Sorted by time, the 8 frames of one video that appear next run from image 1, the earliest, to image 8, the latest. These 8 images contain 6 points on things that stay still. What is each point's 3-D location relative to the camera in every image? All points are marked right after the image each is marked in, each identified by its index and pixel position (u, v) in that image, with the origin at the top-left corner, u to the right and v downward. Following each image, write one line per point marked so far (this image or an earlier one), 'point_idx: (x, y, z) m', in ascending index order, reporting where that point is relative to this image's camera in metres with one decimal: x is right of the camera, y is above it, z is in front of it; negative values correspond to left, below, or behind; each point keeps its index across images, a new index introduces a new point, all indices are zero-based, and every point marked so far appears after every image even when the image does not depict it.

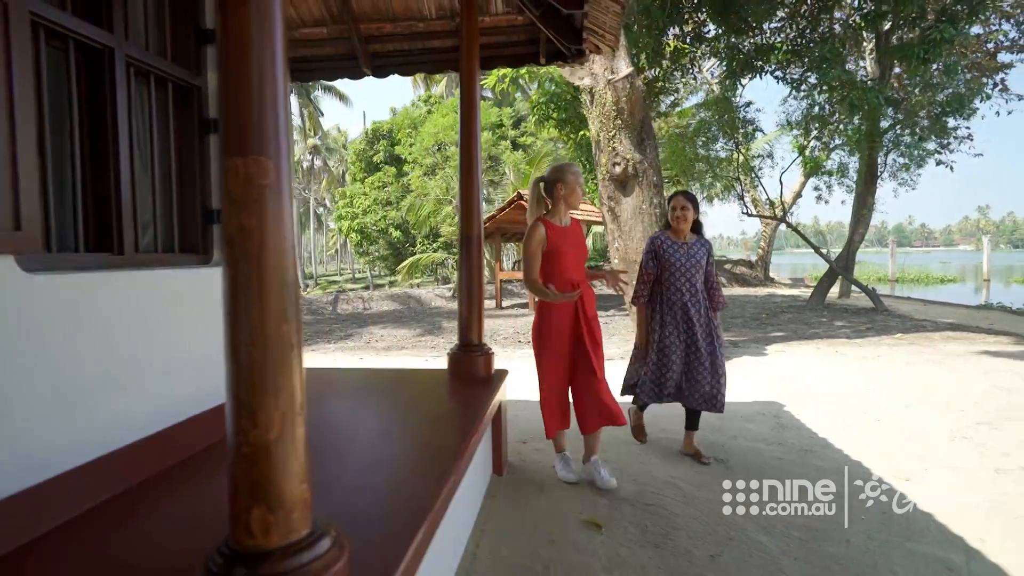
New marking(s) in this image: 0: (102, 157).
0: (-1.3, +0.4, +1.8) m
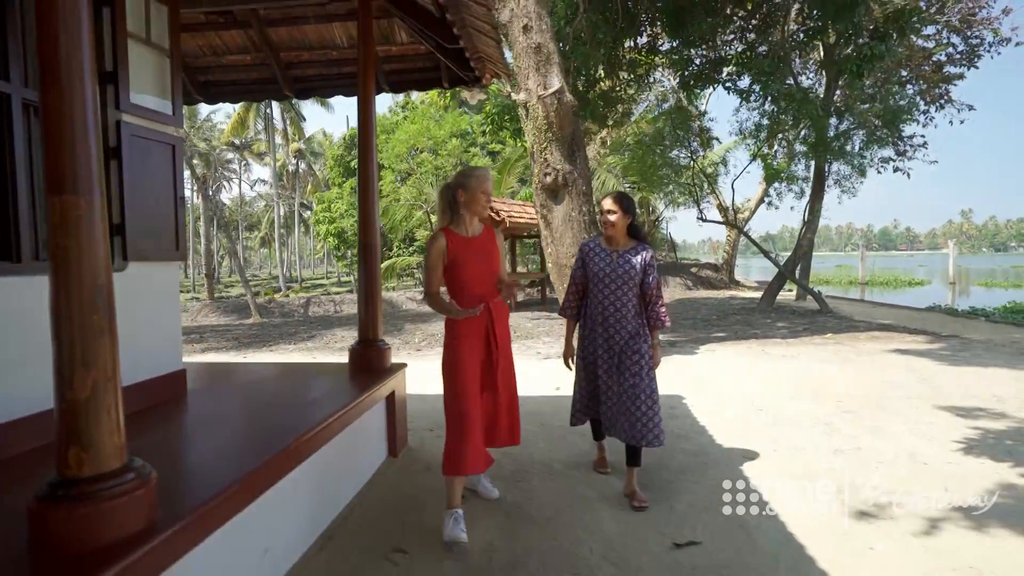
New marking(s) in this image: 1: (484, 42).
0: (-2.0, +0.4, +2.2) m
1: (-0.2, +1.6, +3.7) m
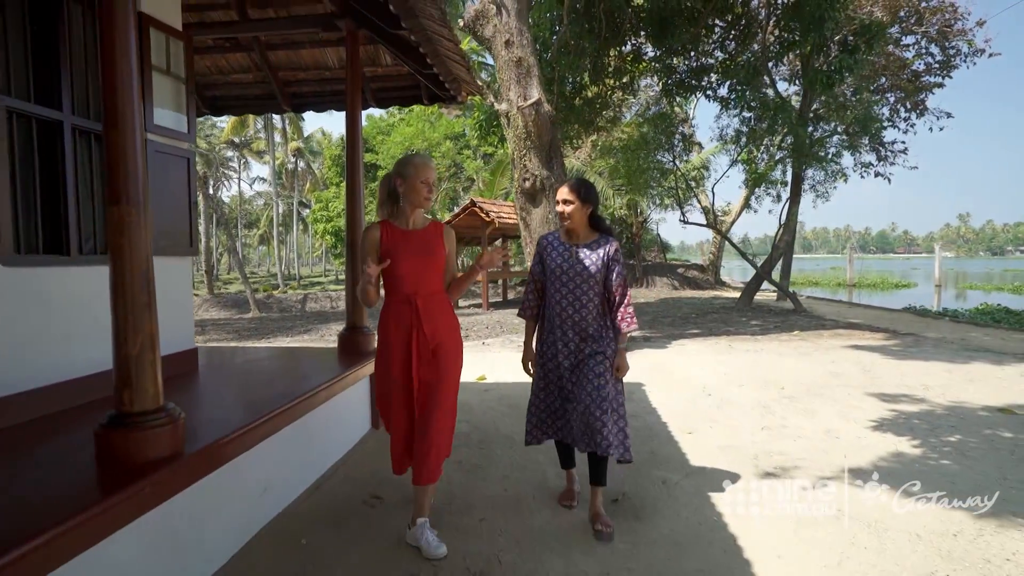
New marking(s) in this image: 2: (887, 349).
0: (-2.3, +0.5, +2.8) m
1: (-0.4, +1.7, +4.2) m
2: (+5.6, -0.9, +8.3) m
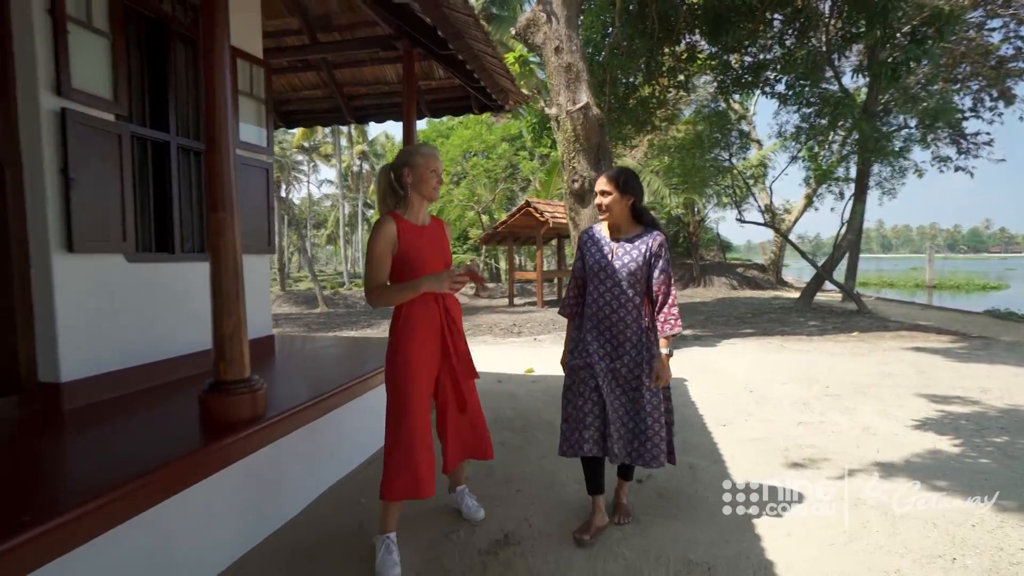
0: (-2.1, +0.5, +3.3) m
1: (-0.1, +1.7, +4.6) m
2: (+6.3, -0.9, +8.0) m
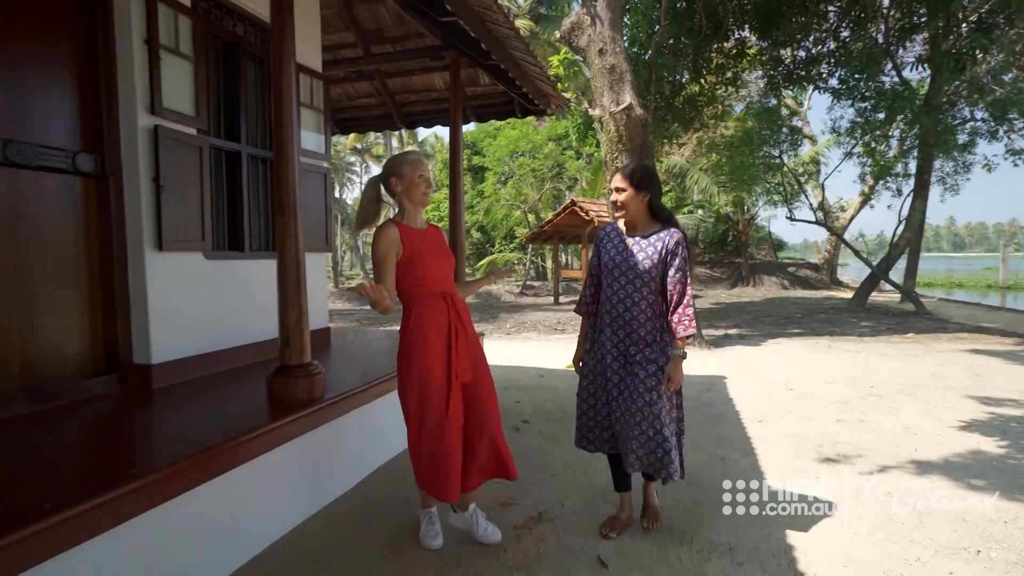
0: (-1.8, +0.6, +3.7) m
1: (+0.3, +1.7, +4.8) m
2: (+6.9, -0.9, +7.6) m
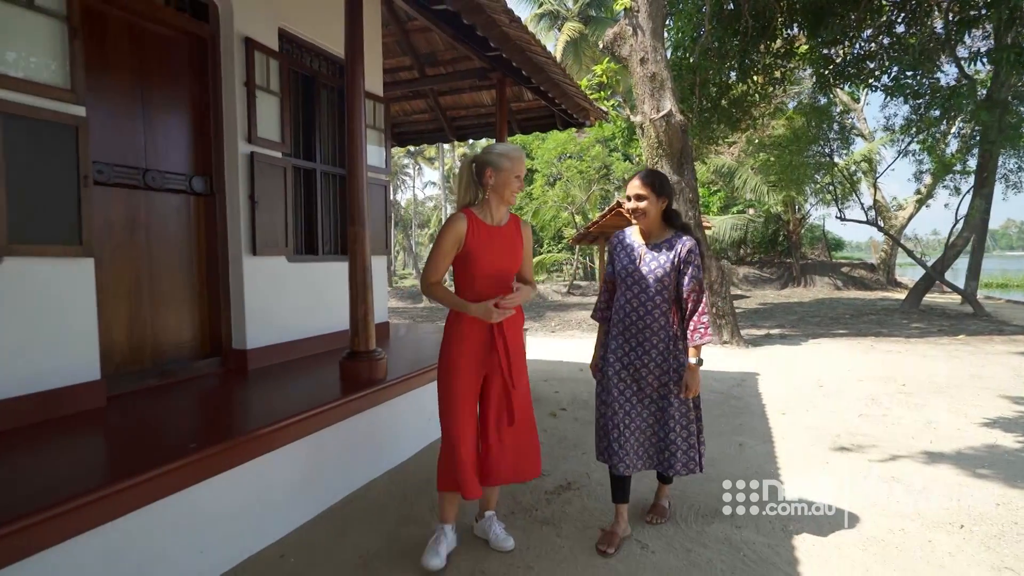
0: (-1.5, +0.6, +4.3) m
1: (+0.6, +1.7, +5.2) m
2: (+7.4, -0.9, +7.5) m
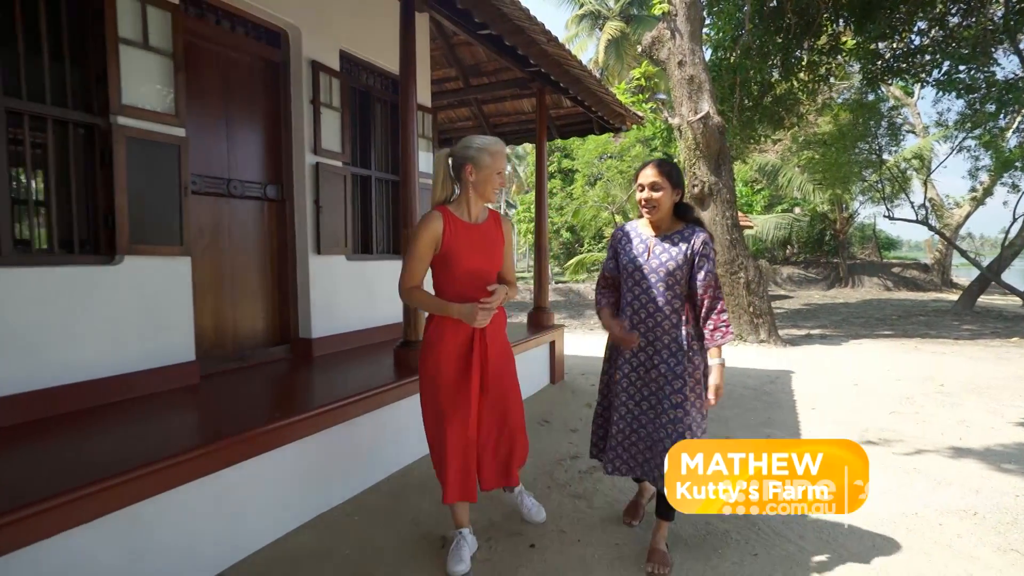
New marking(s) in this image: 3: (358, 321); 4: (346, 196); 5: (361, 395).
0: (-1.2, +0.6, +4.8) m
1: (+1.0, +1.7, +5.5) m
2: (+8.0, -0.9, +7.2) m
3: (-1.3, -0.3, +4.5) m
4: (-1.3, +0.7, +4.4) m
5: (-0.9, -0.6, +3.2) m
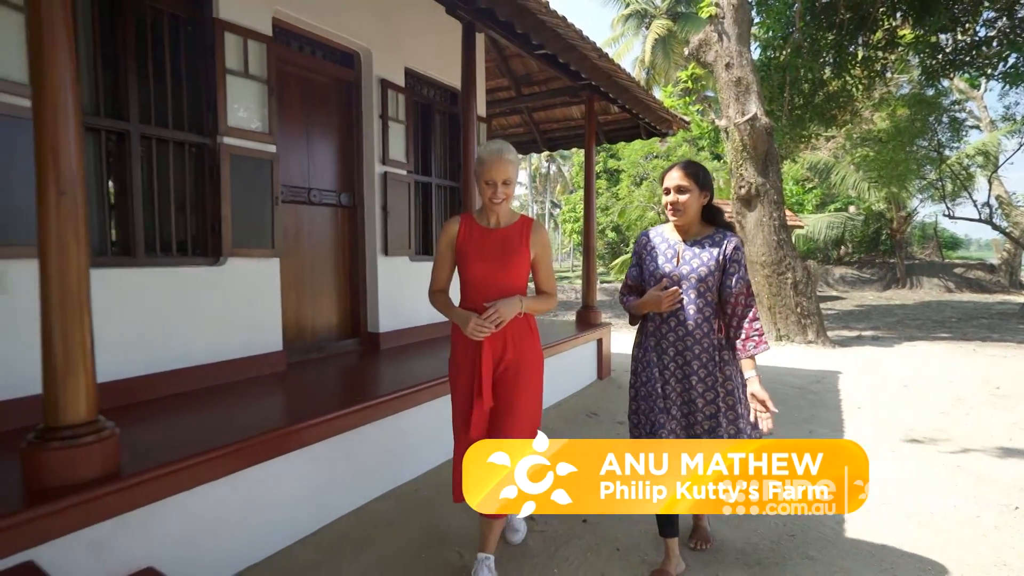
0: (-0.8, +0.6, +5.1) m
1: (+1.5, +1.7, +5.6) m
2: (+8.6, -1.0, +6.9) m
3: (-0.8, -0.3, +4.9) m
4: (-0.9, +0.7, +4.7) m
5: (-0.5, -0.6, +3.5) m
